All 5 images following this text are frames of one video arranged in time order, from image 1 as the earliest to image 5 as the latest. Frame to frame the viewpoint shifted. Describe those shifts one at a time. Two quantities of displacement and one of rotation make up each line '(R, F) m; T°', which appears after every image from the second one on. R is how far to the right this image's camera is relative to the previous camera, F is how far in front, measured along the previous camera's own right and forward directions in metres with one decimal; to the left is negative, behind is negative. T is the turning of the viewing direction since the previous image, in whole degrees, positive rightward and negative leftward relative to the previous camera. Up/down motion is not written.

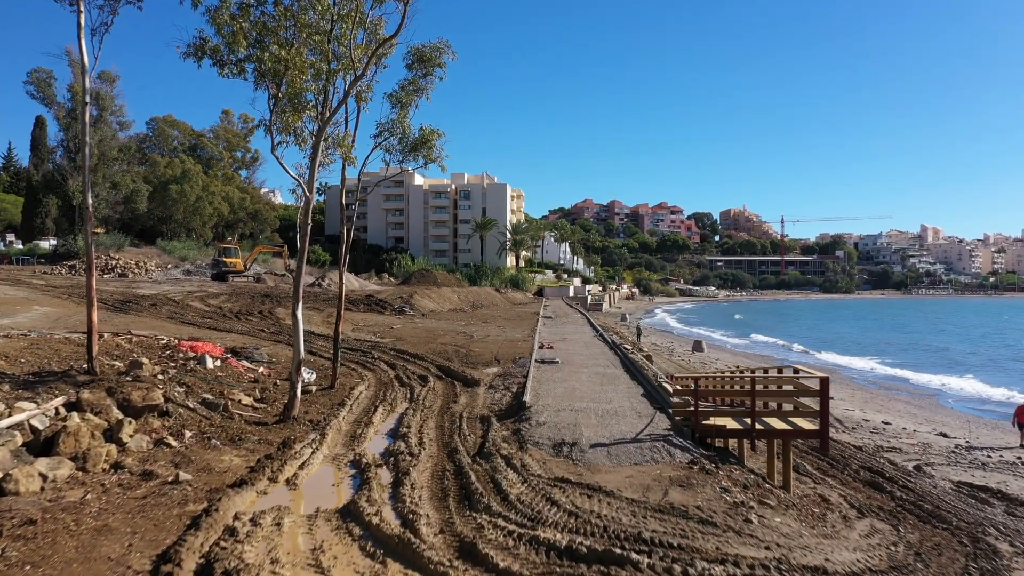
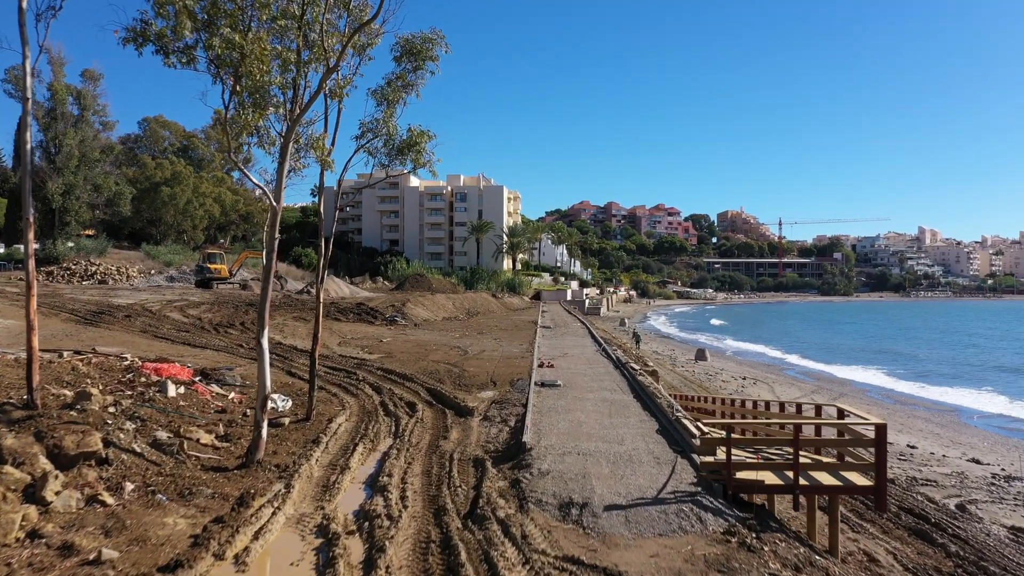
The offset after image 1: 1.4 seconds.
(0.0, +1.1) m; 0°
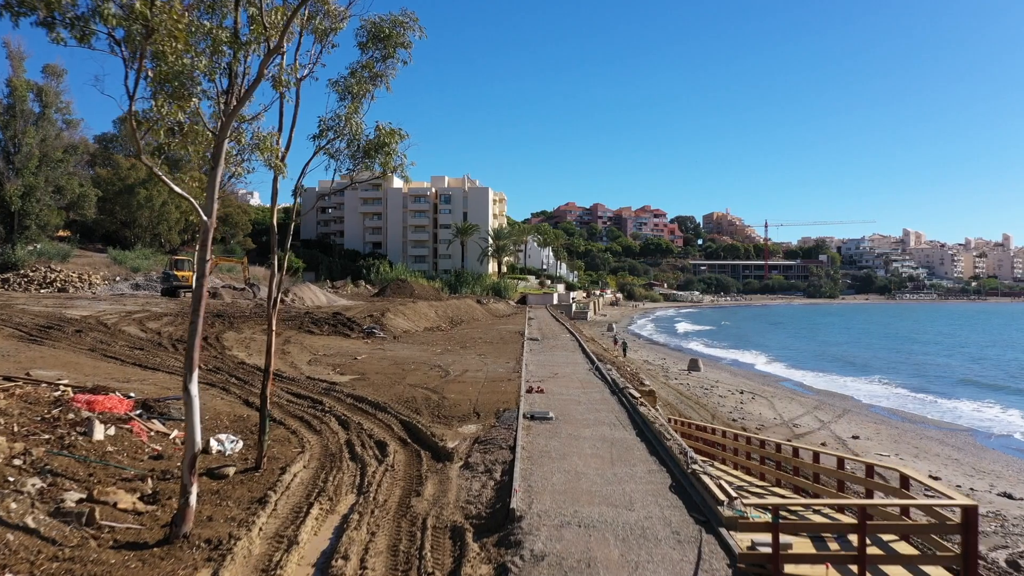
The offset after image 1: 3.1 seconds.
(0.0, +1.3) m; +1°
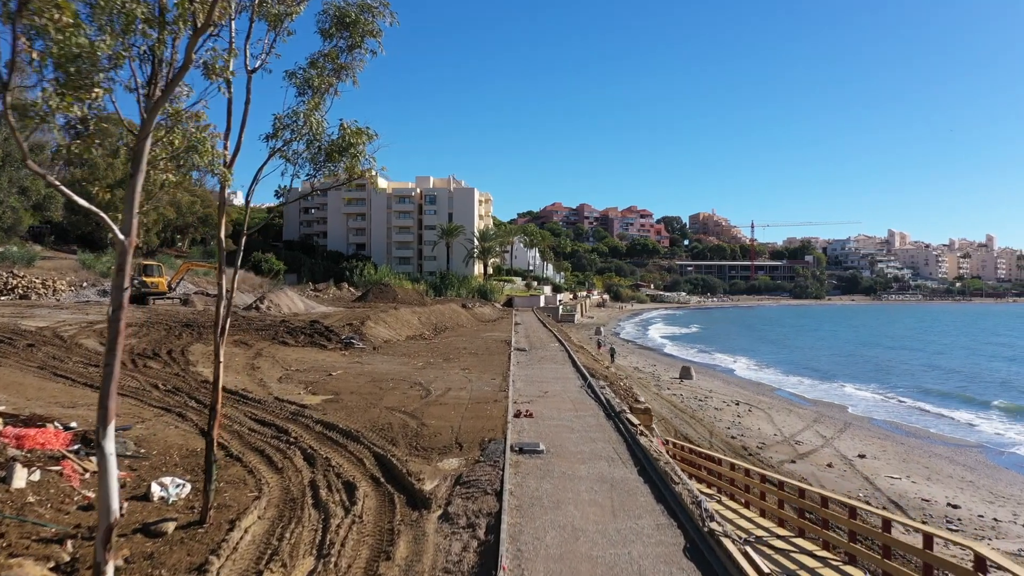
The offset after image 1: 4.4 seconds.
(0.0, +1.0) m; +1°
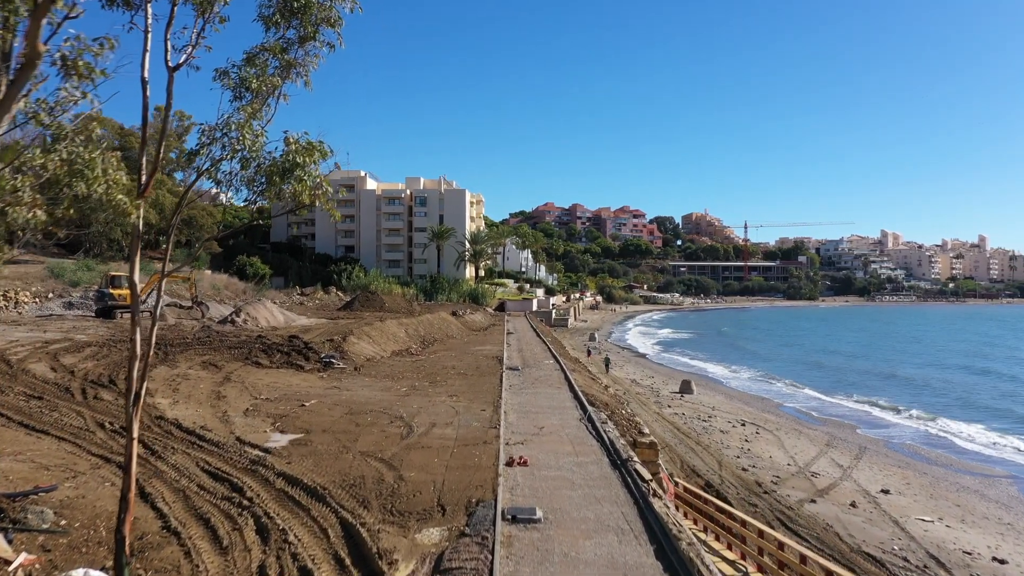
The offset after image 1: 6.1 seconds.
(0.0, +1.4) m; +1°
